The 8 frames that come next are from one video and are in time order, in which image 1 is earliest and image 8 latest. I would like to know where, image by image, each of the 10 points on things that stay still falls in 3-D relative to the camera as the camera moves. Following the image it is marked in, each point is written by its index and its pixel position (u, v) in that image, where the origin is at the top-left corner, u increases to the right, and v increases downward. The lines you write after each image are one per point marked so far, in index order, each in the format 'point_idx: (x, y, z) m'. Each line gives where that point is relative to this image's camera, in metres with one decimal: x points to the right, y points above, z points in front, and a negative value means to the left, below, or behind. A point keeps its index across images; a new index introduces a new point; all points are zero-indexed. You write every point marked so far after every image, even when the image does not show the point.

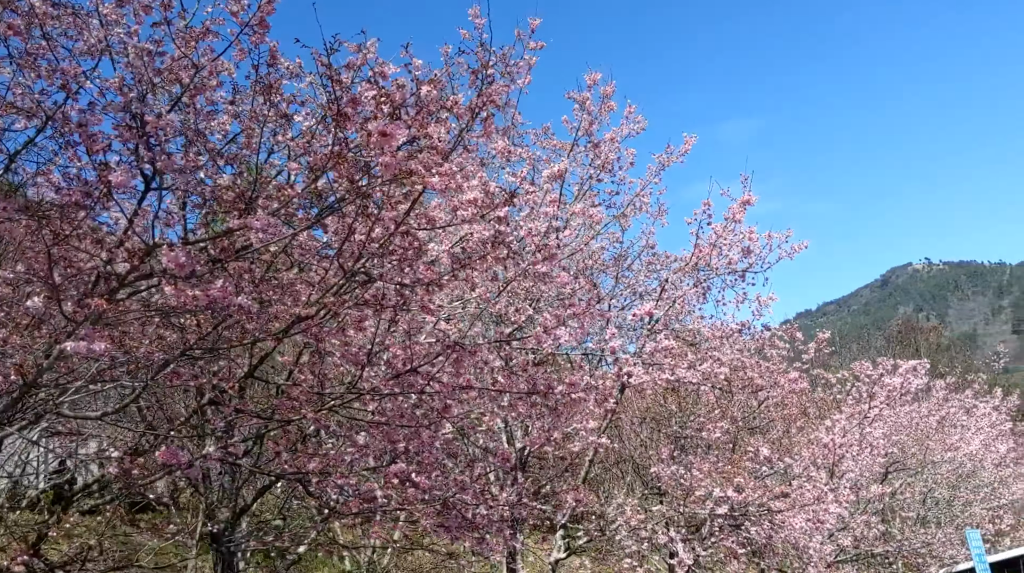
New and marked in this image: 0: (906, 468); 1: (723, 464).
0: (+6.8, -3.1, +17.1) m
1: (+2.5, -2.2, +11.9) m
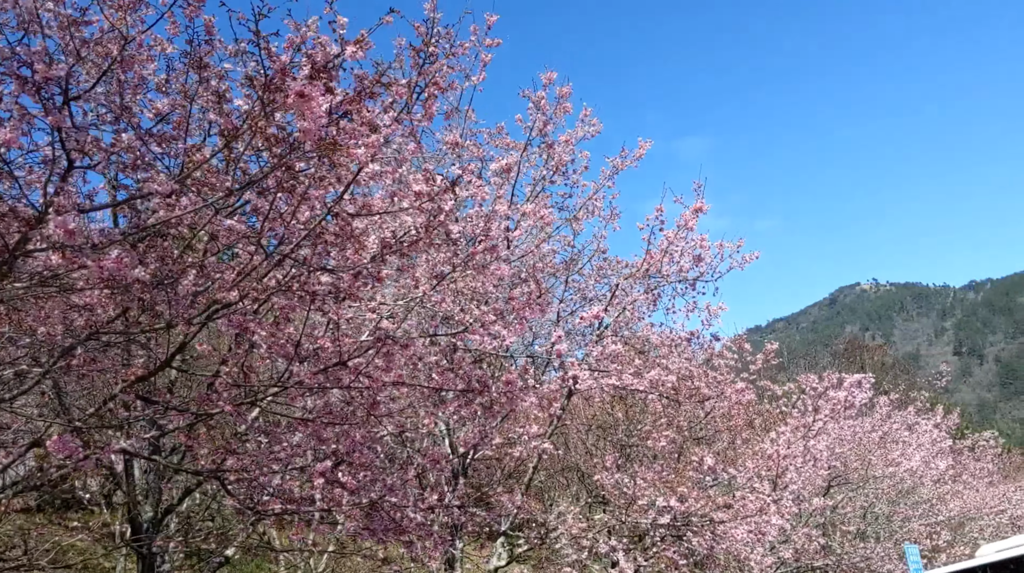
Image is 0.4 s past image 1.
0: (+5.9, -3.4, +17.2) m
1: (+1.8, -2.3, +11.8) m
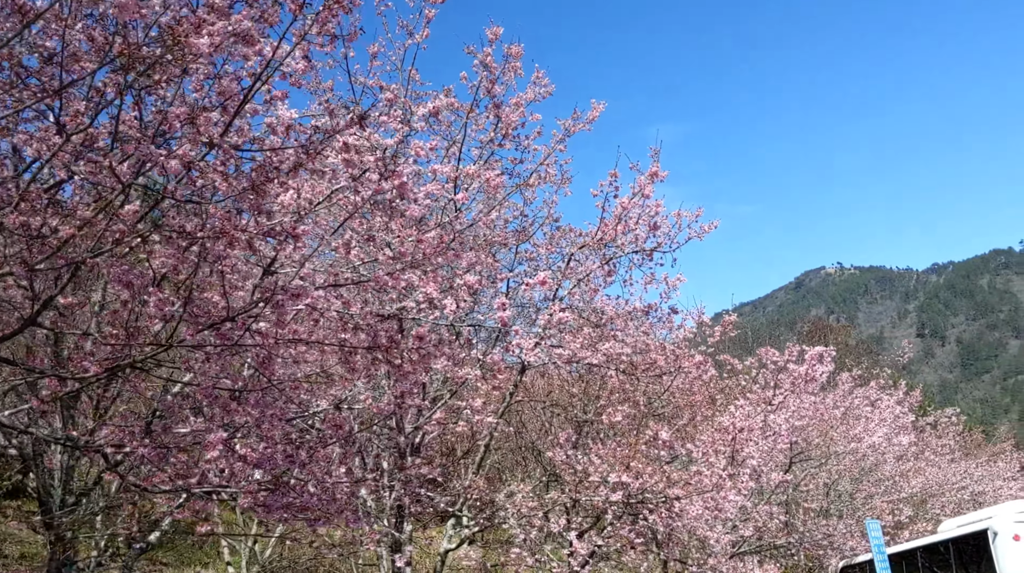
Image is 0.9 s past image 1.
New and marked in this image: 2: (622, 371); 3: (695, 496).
0: (+5.1, -3.0, +16.9) m
1: (+1.3, -1.9, +11.4) m
2: (+1.3, -1.0, +11.8) m
3: (+2.0, -2.4, +11.2) m
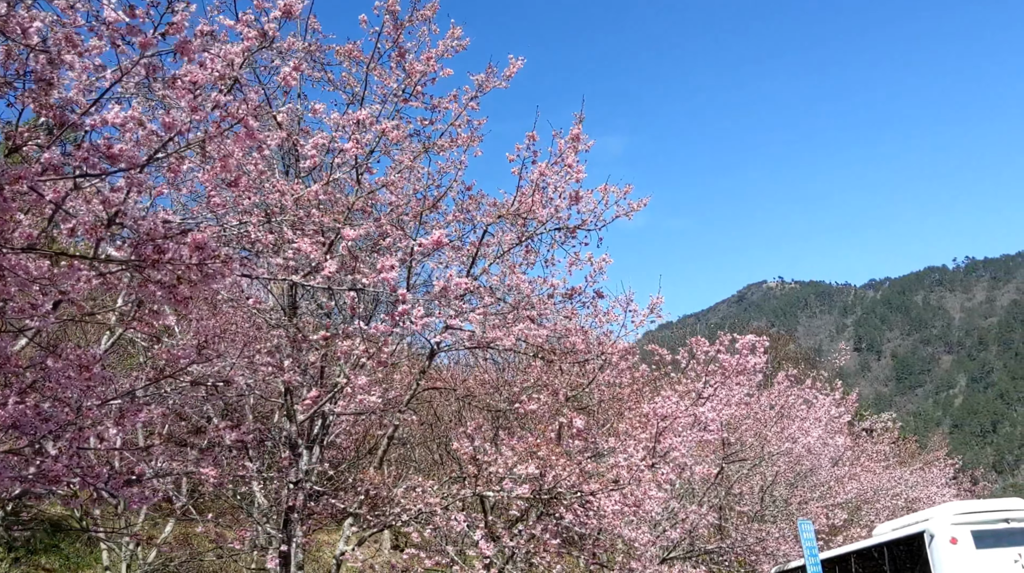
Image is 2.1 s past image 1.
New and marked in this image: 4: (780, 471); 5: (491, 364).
0: (+3.8, -2.8, +16.2) m
1: (+0.2, -1.7, +10.4) m
2: (+0.2, -0.8, +10.8) m
3: (+1.0, -2.2, +10.2) m
4: (+5.4, -3.7, +19.6) m
5: (-0.2, -0.9, +10.9) m
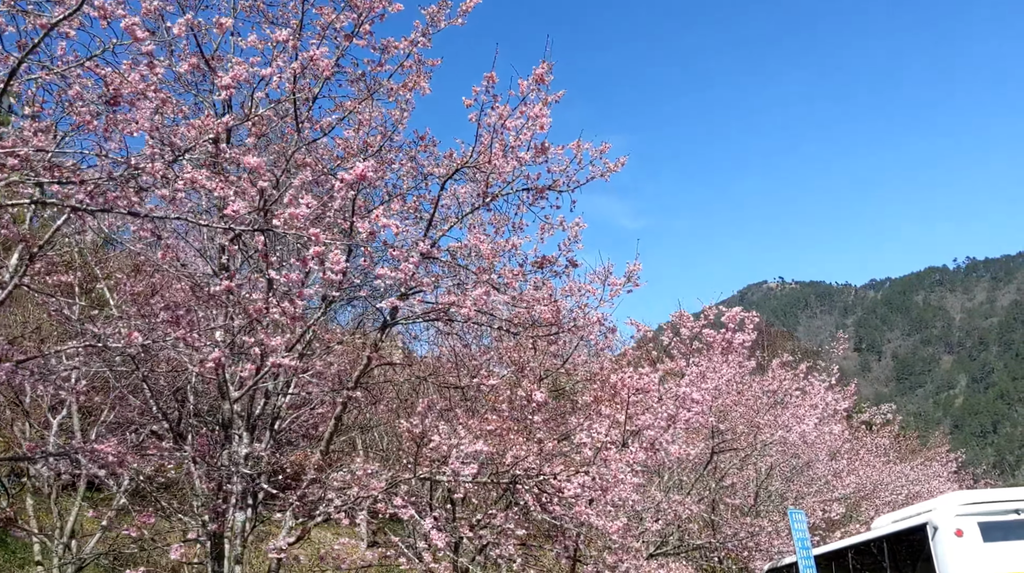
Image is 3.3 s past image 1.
0: (+3.4, -2.5, +15.1) m
1: (-0.2, -1.3, +9.4) m
2: (-0.2, -0.4, +9.8) m
3: (+0.6, -1.8, +9.2) m
4: (+5.0, -3.3, +18.6) m
5: (-0.6, -0.5, +9.9) m
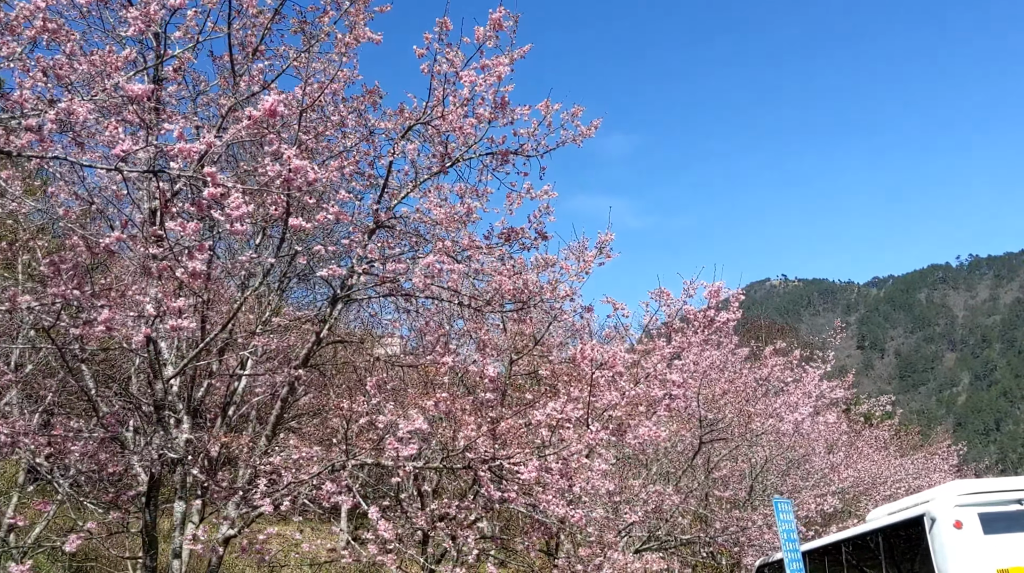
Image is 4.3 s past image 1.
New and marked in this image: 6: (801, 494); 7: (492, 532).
0: (+3.0, -2.2, +14.4) m
1: (-0.5, -1.0, +8.7) m
2: (-0.5, -0.1, +9.0) m
3: (+0.2, -1.5, +8.5) m
4: (+4.6, -3.0, +17.8) m
5: (-1.0, -0.2, +9.1) m
6: (+5.4, -3.9, +18.3) m
7: (-0.2, -2.4, +9.3) m
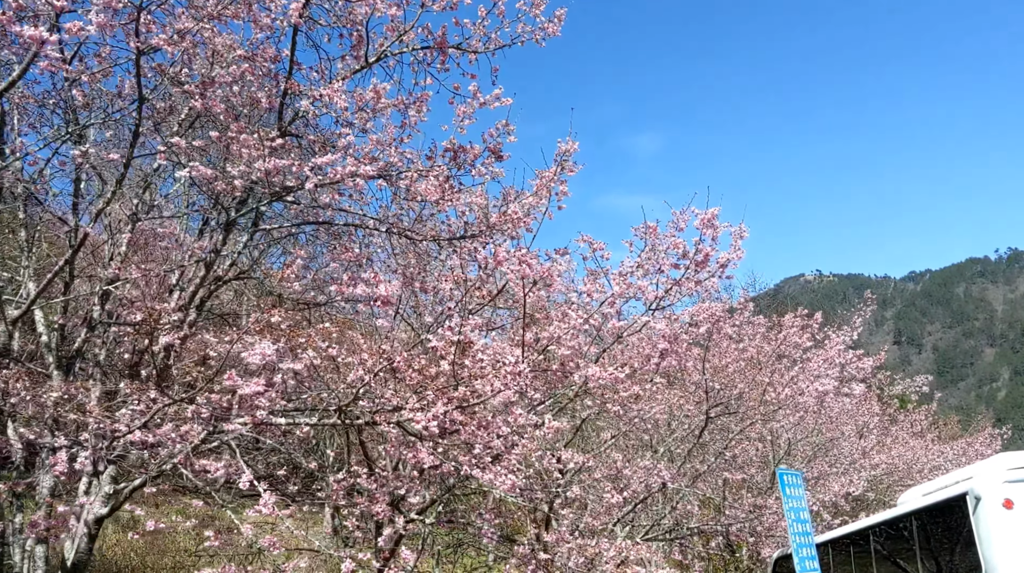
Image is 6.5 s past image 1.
0: (+2.7, -1.5, +12.5) m
1: (-1.0, -0.4, +6.9) m
2: (-1.0, +0.5, +7.3) m
3: (-0.3, -0.9, +6.7) m
4: (+4.5, -2.4, +15.9) m
5: (-1.5, +0.4, +7.4) m
6: (+5.3, -3.2, +16.4) m
7: (-0.6, -1.8, +7.6) m
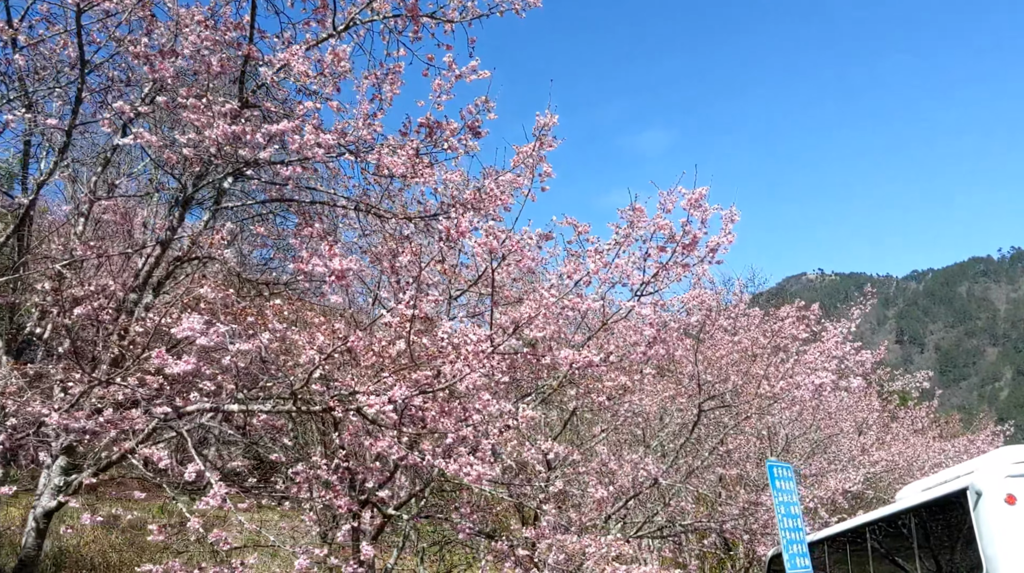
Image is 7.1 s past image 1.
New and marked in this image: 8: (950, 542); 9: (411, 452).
0: (+2.5, -1.4, +12.1) m
1: (-1.2, -0.3, +6.5) m
2: (-1.2, +0.6, +6.9) m
3: (-0.4, -0.8, +6.3) m
4: (+4.3, -2.2, +15.5) m
5: (-1.7, +0.5, +7.0) m
6: (+5.1, -3.1, +16.0) m
7: (-0.8, -1.6, +7.1) m
8: (+4.0, -2.3, +8.8) m
9: (-0.5, -1.2, +6.6) m
